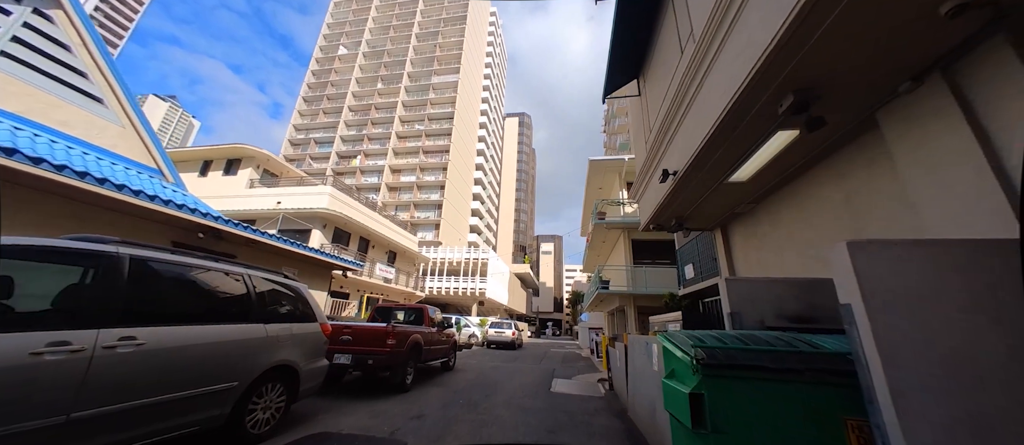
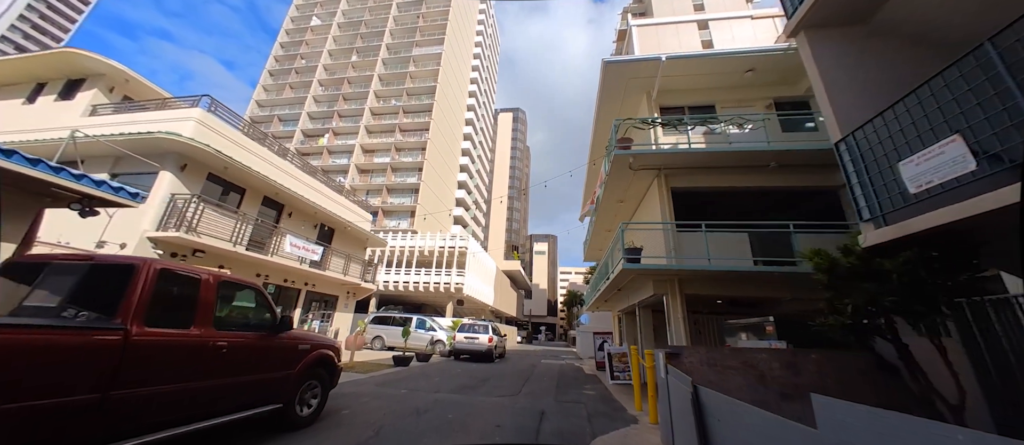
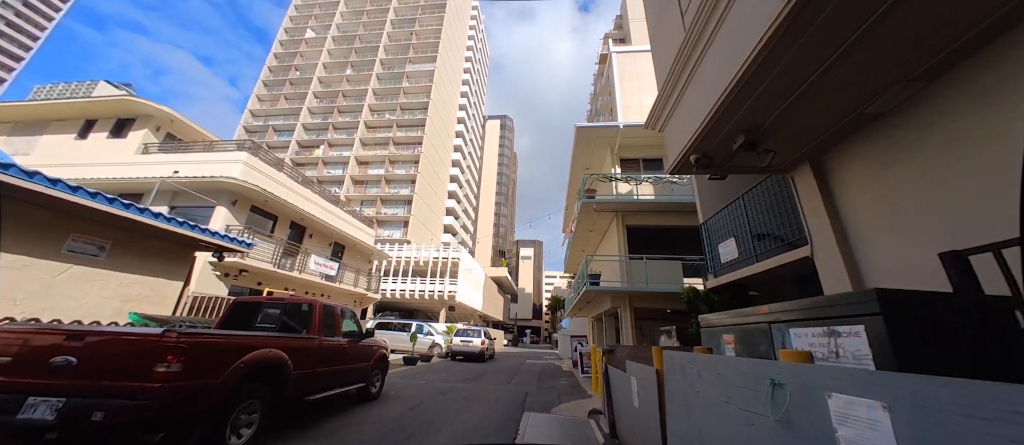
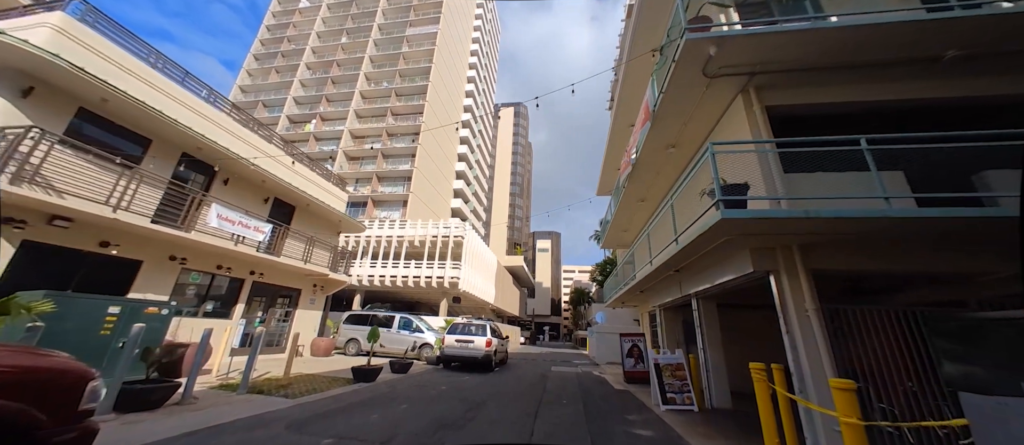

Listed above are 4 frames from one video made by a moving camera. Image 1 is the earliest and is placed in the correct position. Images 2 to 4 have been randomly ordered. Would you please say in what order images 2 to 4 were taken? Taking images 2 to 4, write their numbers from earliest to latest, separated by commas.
3, 2, 4
